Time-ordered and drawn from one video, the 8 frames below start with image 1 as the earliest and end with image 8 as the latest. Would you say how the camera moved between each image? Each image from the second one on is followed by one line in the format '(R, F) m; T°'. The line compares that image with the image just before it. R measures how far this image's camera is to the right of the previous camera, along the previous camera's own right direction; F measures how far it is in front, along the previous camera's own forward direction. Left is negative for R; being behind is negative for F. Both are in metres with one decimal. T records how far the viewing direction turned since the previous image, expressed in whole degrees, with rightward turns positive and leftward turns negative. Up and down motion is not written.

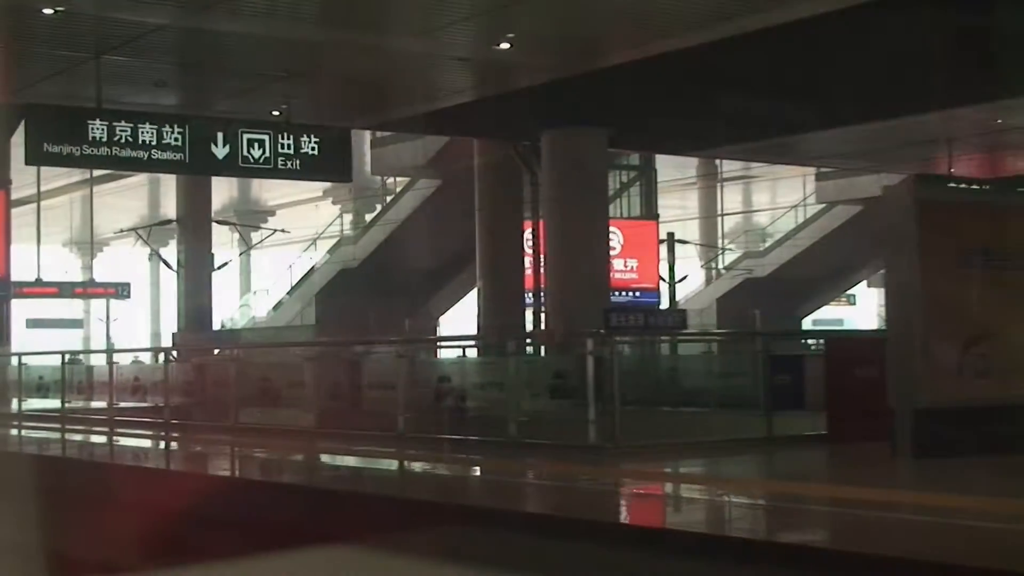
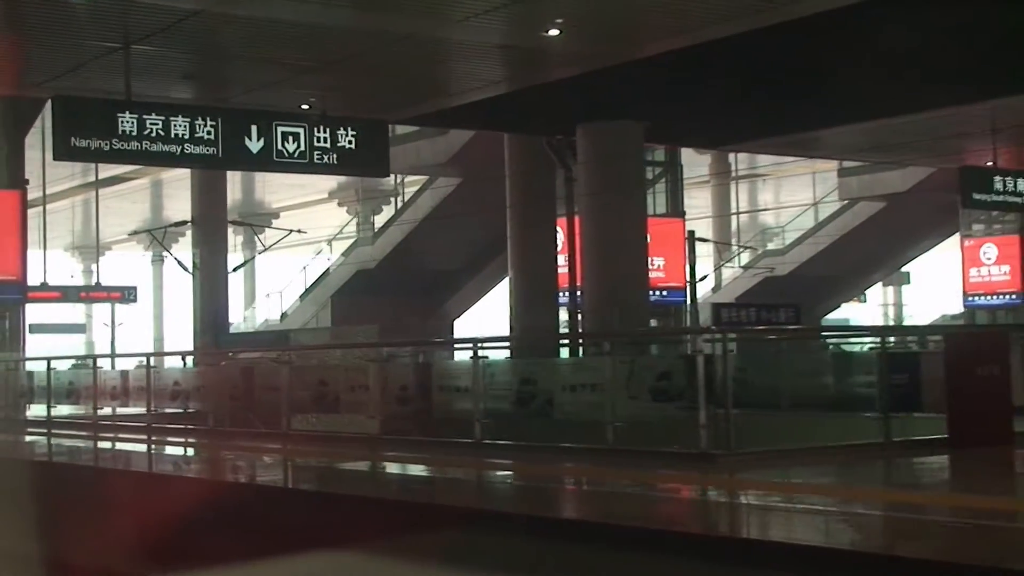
(-0.6, +0.6) m; 0°
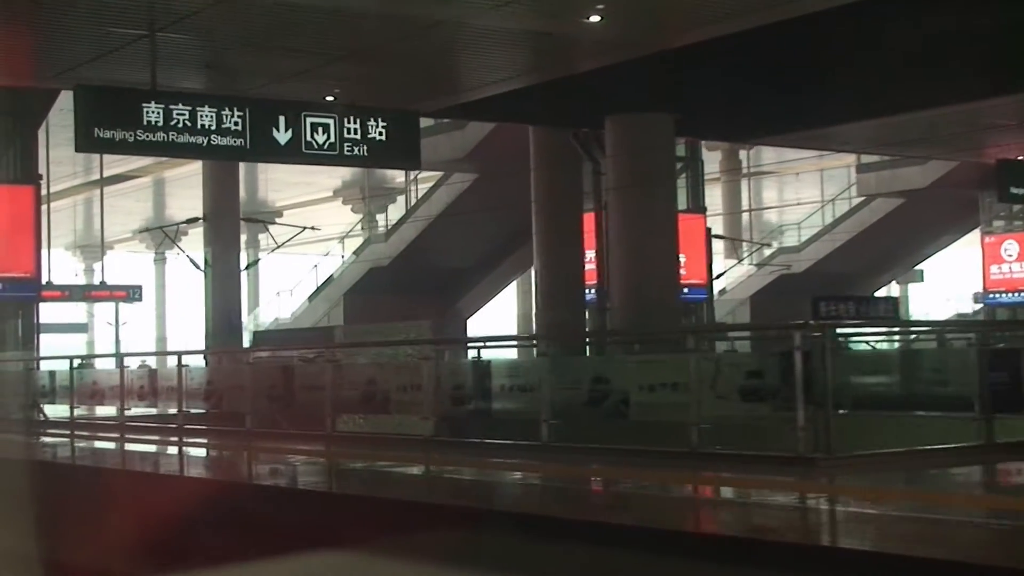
(-0.4, +0.5) m; 0°
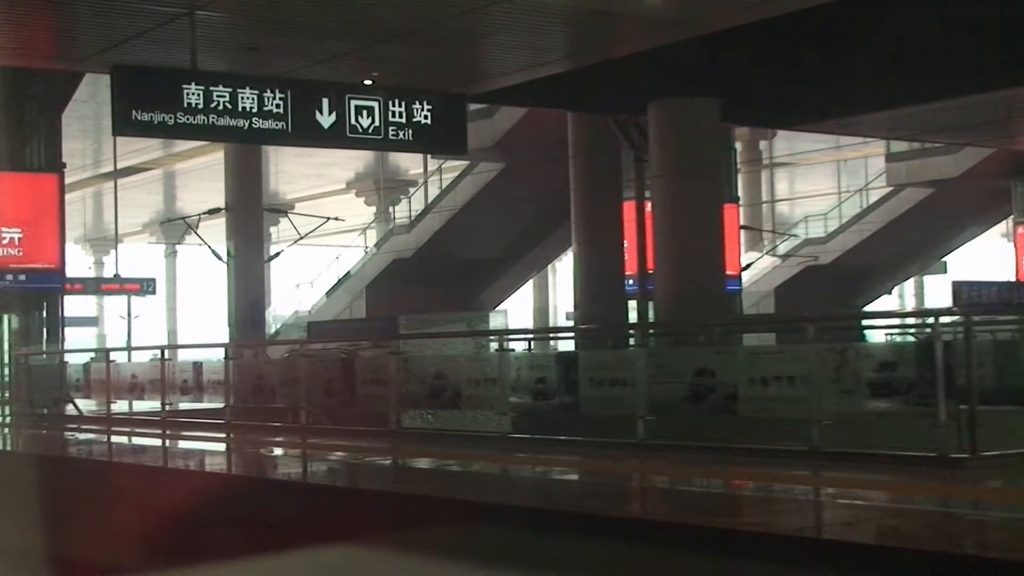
(-0.5, +0.5) m; 0°
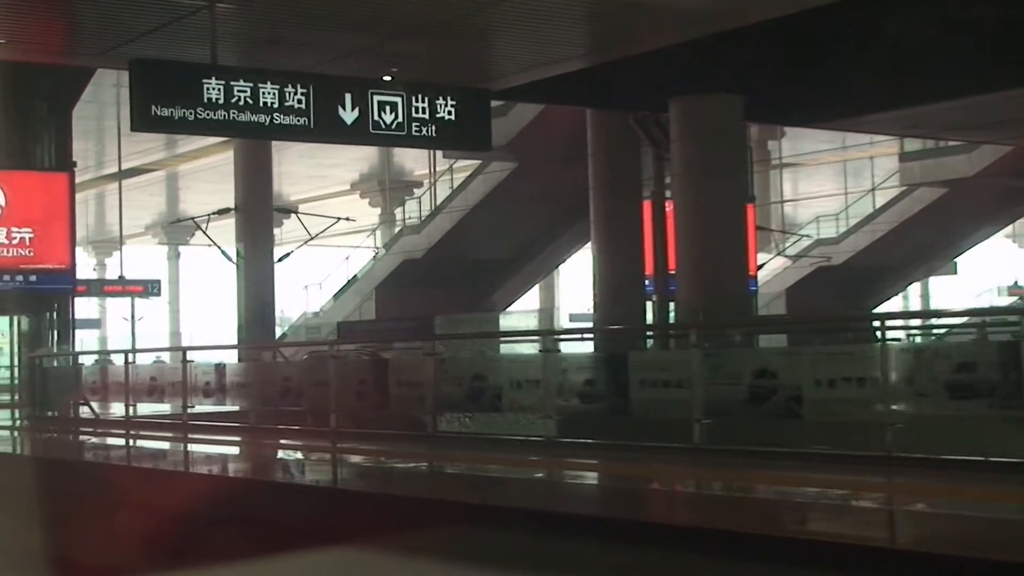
(-0.3, +0.3) m; 0°
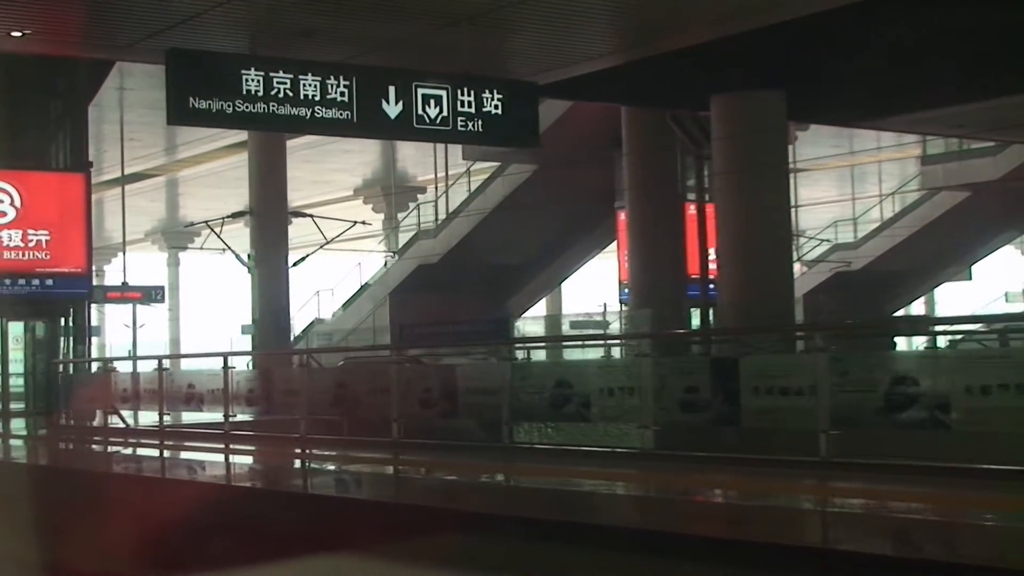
(-0.6, +0.6) m; 0°
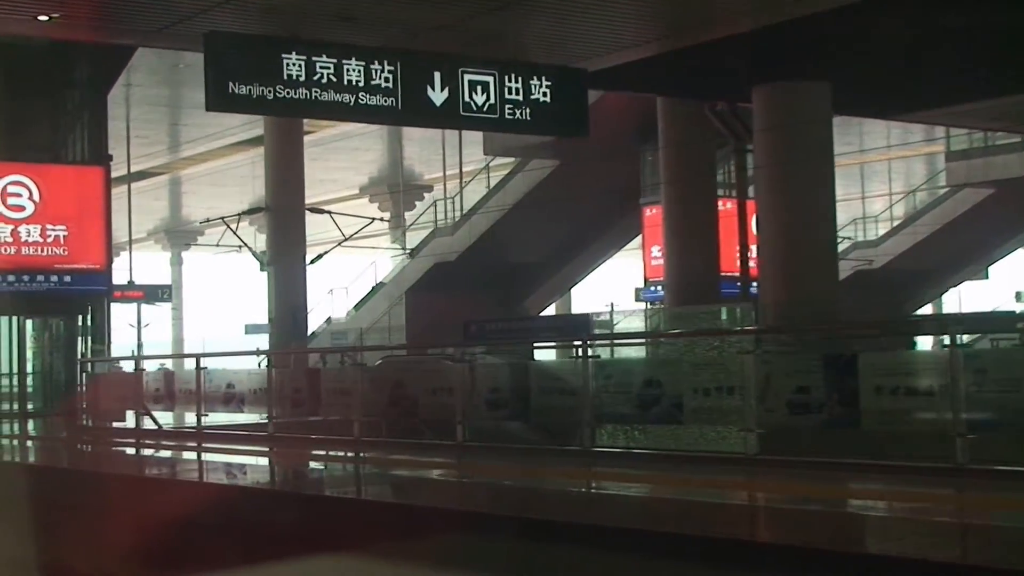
(-0.5, +0.5) m; 0°
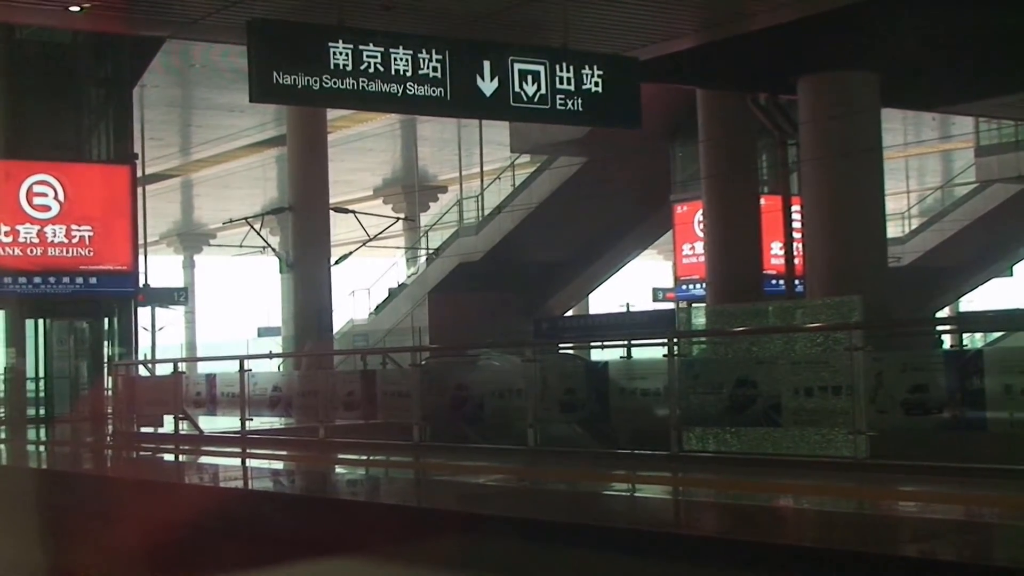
(-0.4, +0.4) m; 0°
